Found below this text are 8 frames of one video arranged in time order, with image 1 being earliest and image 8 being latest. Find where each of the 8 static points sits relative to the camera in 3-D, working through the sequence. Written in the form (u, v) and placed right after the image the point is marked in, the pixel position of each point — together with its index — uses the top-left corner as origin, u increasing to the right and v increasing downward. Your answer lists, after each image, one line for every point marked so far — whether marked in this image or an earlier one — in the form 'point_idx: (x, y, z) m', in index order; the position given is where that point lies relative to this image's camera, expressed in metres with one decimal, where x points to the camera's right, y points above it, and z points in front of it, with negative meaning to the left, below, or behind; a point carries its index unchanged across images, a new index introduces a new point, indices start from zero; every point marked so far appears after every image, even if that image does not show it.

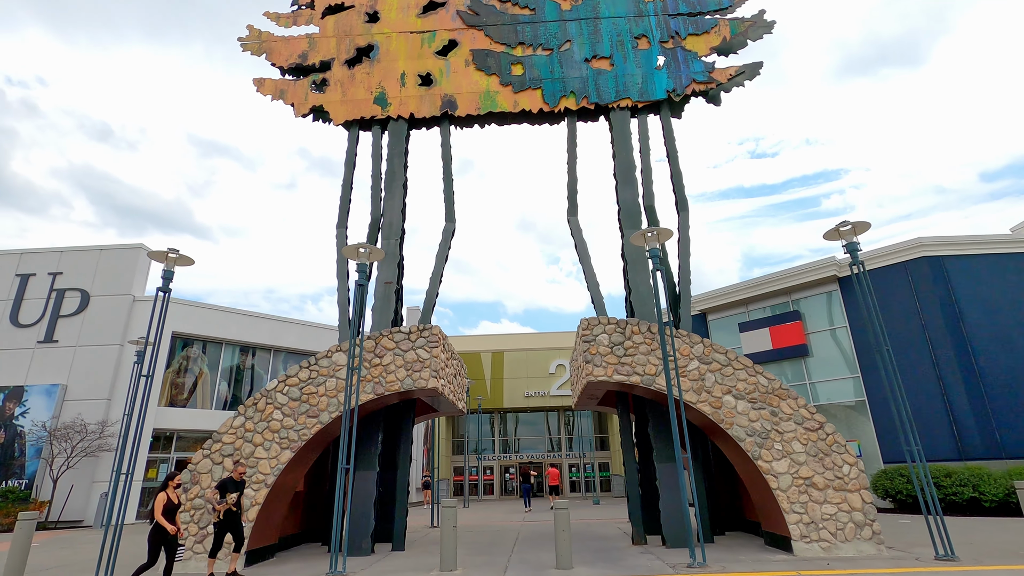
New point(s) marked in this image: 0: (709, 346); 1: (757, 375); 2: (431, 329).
0: (+3.8, -1.1, +10.2) m
1: (+4.6, -1.6, +9.9) m
2: (-1.6, -0.8, +10.6) m
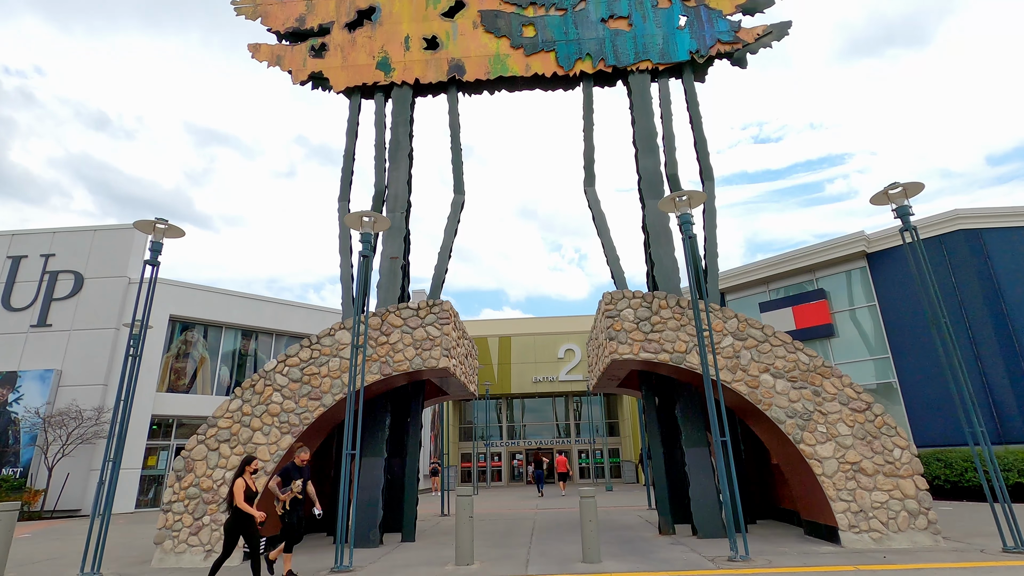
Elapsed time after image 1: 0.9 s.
0: (+4.1, -0.6, +9.4) m
1: (+4.9, -1.1, +9.1) m
2: (-1.3, -0.3, +9.9) m
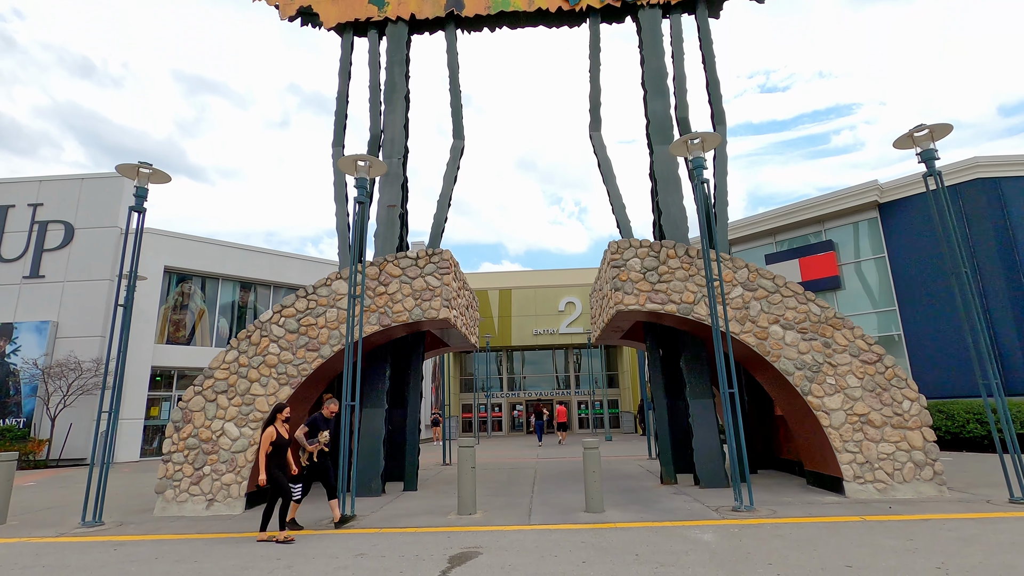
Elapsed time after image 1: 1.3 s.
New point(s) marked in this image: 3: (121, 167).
0: (+4.1, +0.3, +9.1) m
1: (+4.9, -0.3, +8.9) m
2: (-1.3, +0.6, +9.5) m
3: (-6.4, +2.0, +8.8) m
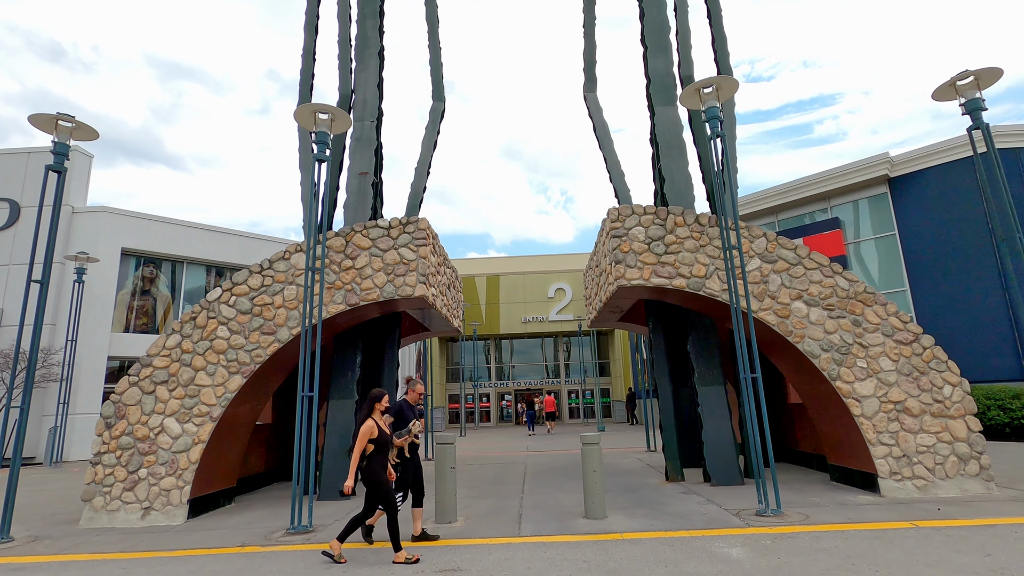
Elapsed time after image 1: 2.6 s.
0: (+3.9, +0.7, +8.0) m
1: (+4.7, +0.2, +7.8) m
2: (-1.5, +1.0, +8.3) m
3: (-6.6, +2.3, +7.4) m
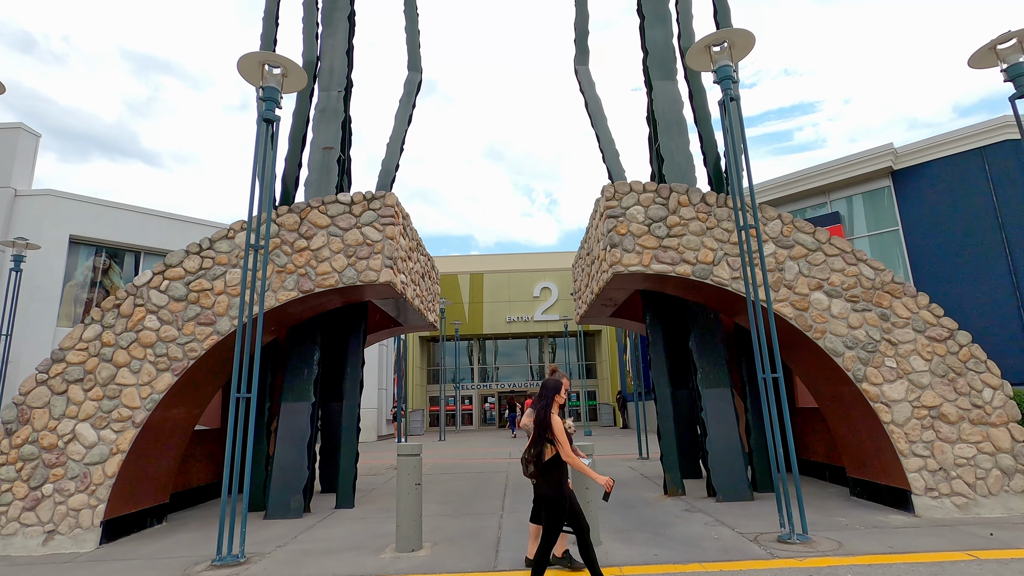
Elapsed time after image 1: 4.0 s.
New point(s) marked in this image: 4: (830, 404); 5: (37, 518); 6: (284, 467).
0: (+3.7, +0.8, +7.1) m
1: (+4.5, +0.3, +6.9) m
2: (-1.7, +1.2, +7.2) m
3: (-6.9, +2.6, +6.2) m
4: (+4.2, -1.5, +7.0) m
5: (-5.4, -2.6, +6.1) m
6: (-3.2, -2.5, +7.4) m
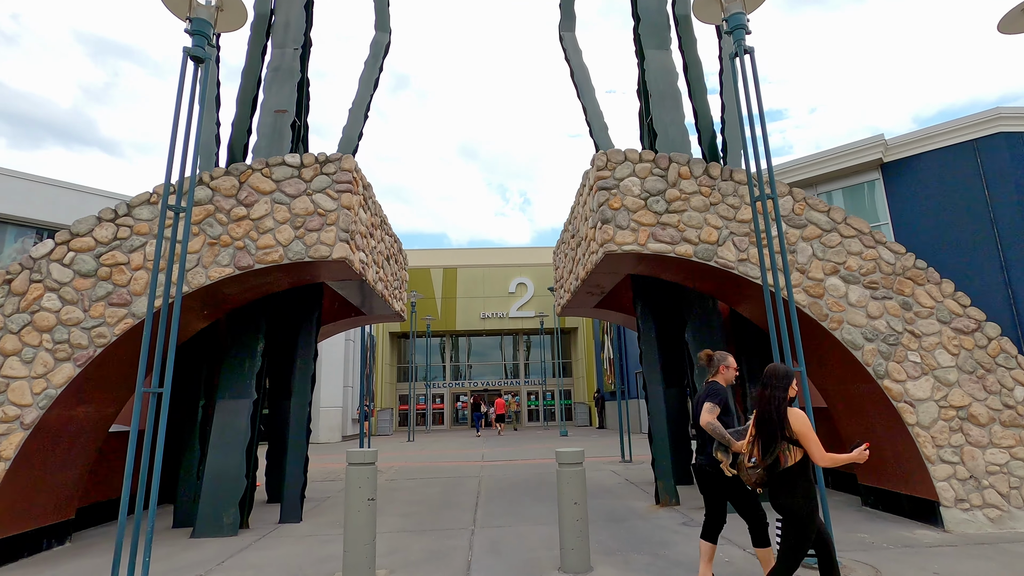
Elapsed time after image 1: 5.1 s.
0: (+3.4, +1.0, +6.3) m
1: (+4.2, +0.5, +6.1) m
2: (-2.0, +1.4, +6.2) m
3: (-7.0, +2.9, +4.9) m
4: (+3.9, -1.4, +6.3) m
5: (-5.6, -2.3, +4.9) m
6: (-3.5, -2.2, +6.3) m
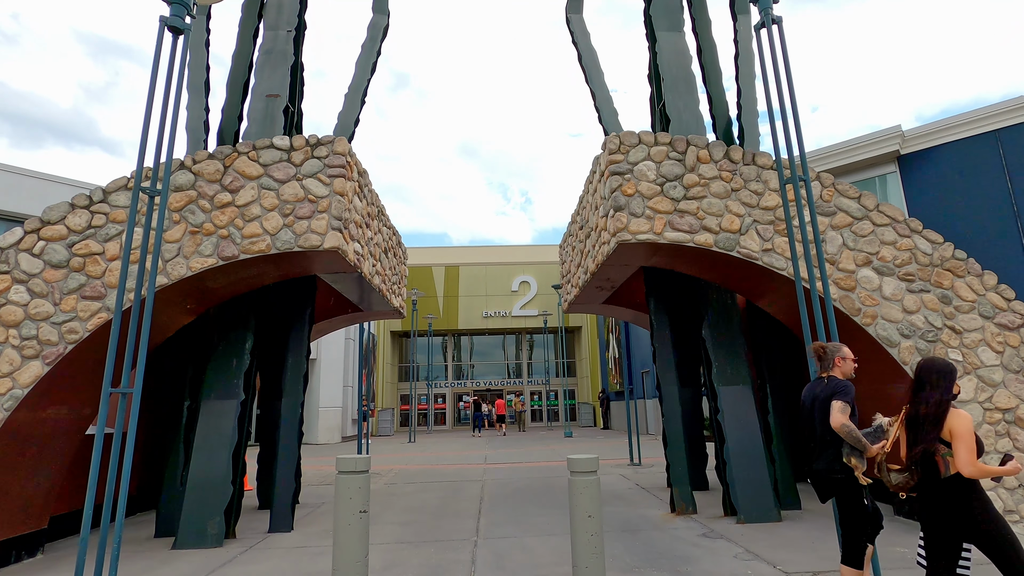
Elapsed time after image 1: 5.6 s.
0: (+3.5, +1.1, +5.8) m
1: (+4.3, +0.5, +5.7) m
2: (-1.9, +1.5, +5.7) m
3: (-7.0, +3.0, +4.5) m
4: (+3.9, -1.3, +5.8) m
5: (-5.6, -2.2, +4.5) m
6: (-3.4, -2.1, +5.9) m
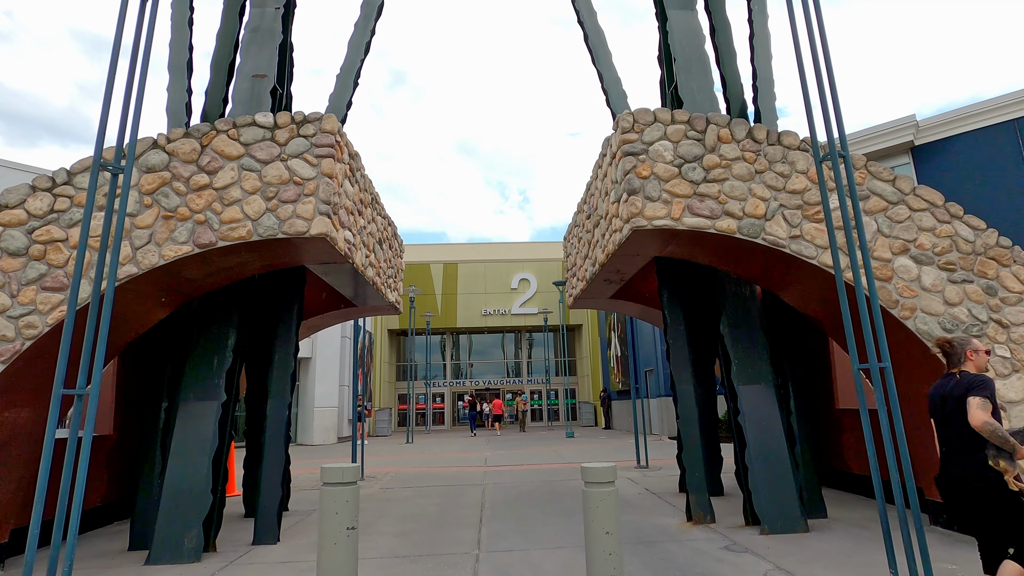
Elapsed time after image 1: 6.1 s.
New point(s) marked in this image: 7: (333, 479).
0: (+3.5, +1.2, +5.4) m
1: (+4.3, +0.6, +5.2) m
2: (-1.9, +1.6, +5.2) m
3: (-6.9, +3.1, +4.0) m
4: (+4.0, -1.2, +5.4) m
5: (-5.5, -2.1, +4.0) m
6: (-3.4, -2.0, +5.4) m
7: (-1.2, -1.3, +3.7) m
